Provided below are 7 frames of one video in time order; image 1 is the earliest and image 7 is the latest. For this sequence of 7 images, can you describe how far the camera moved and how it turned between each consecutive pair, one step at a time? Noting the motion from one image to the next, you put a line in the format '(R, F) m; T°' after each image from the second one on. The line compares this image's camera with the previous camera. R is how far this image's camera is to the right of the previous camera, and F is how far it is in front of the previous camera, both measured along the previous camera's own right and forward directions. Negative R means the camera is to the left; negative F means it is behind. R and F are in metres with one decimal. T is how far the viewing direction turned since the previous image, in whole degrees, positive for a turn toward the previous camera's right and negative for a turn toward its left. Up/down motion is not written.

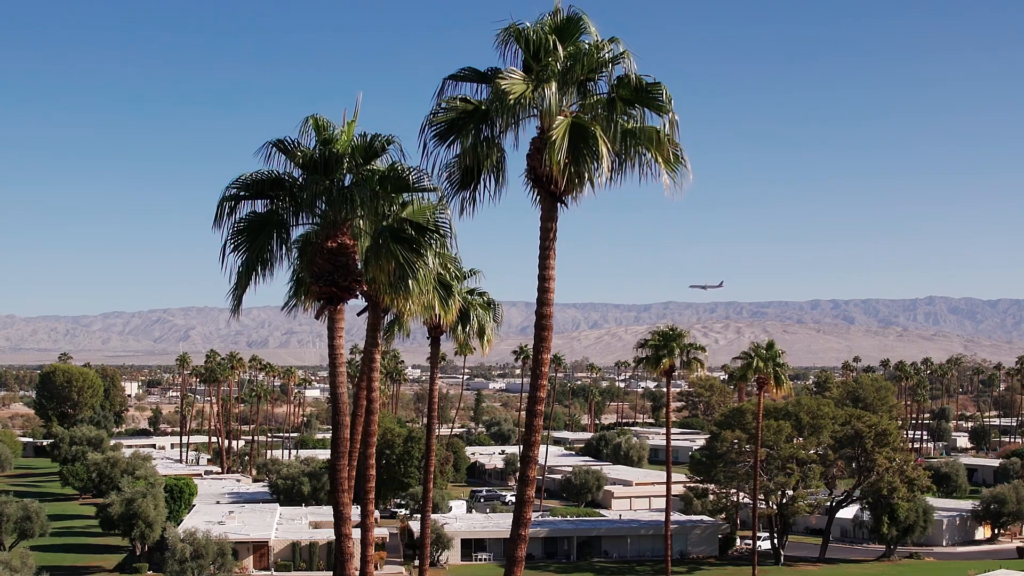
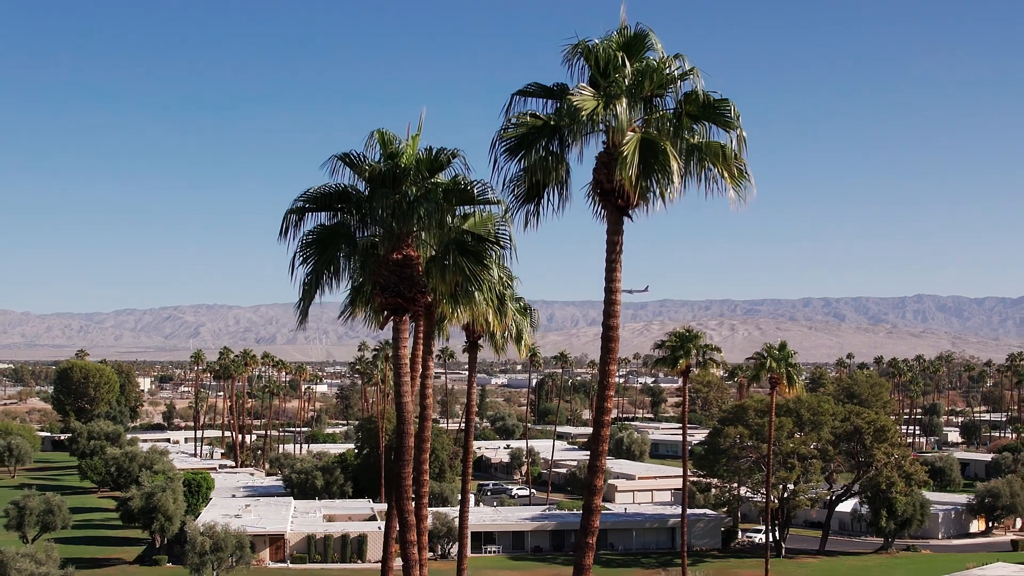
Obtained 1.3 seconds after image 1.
(-0.8, -0.8) m; +1°
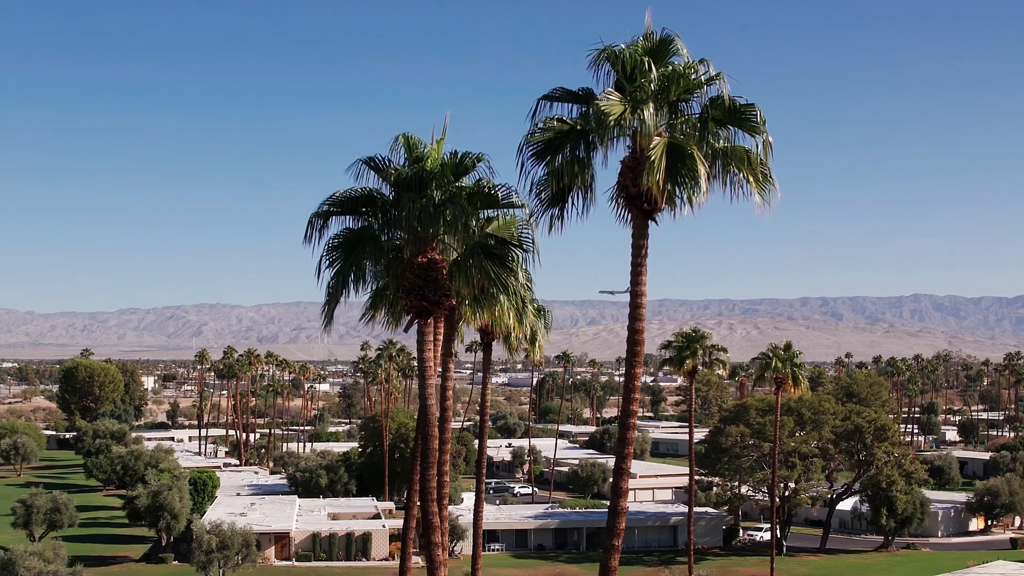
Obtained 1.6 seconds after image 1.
(-0.3, -0.2) m; 0°
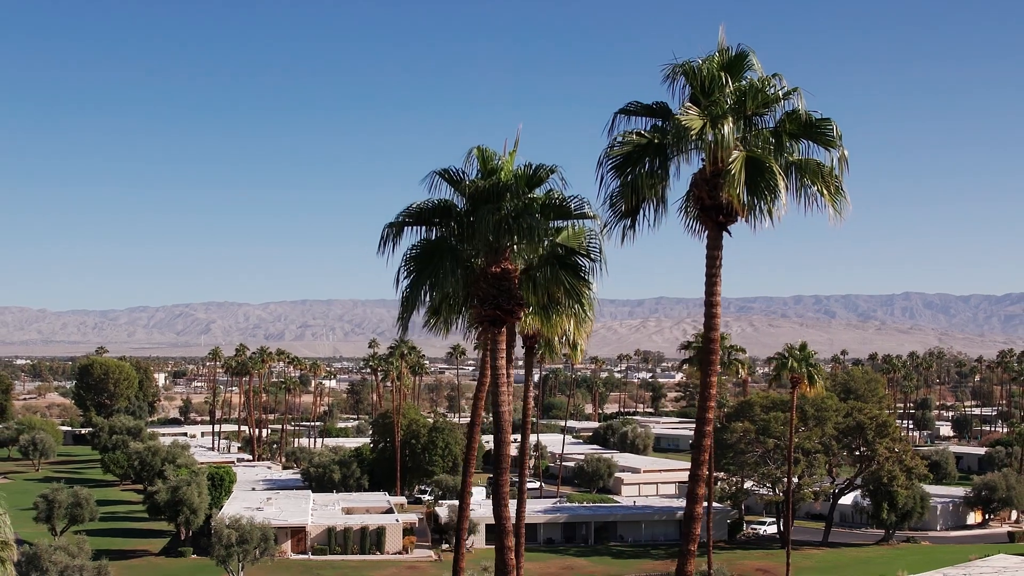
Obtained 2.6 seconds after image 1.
(-1.0, -0.6) m; +1°
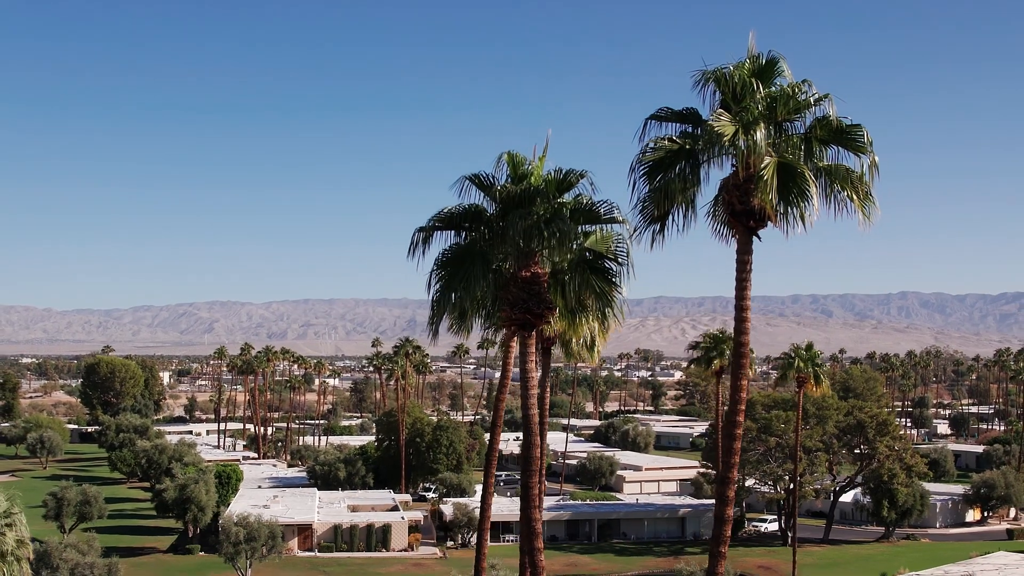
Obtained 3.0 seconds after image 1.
(-0.4, -0.3) m; 0°
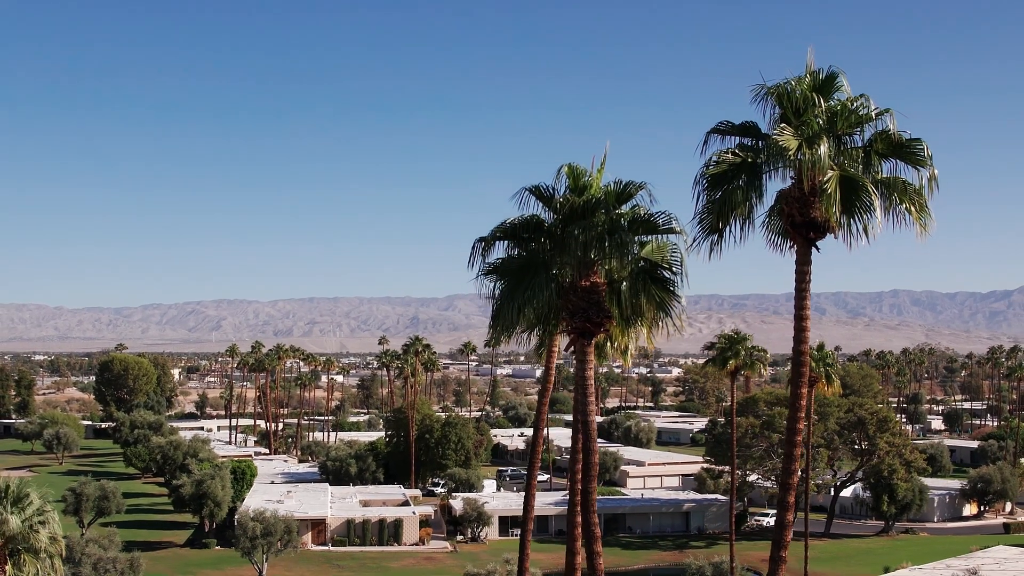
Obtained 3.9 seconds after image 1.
(-0.9, -0.6) m; +1°
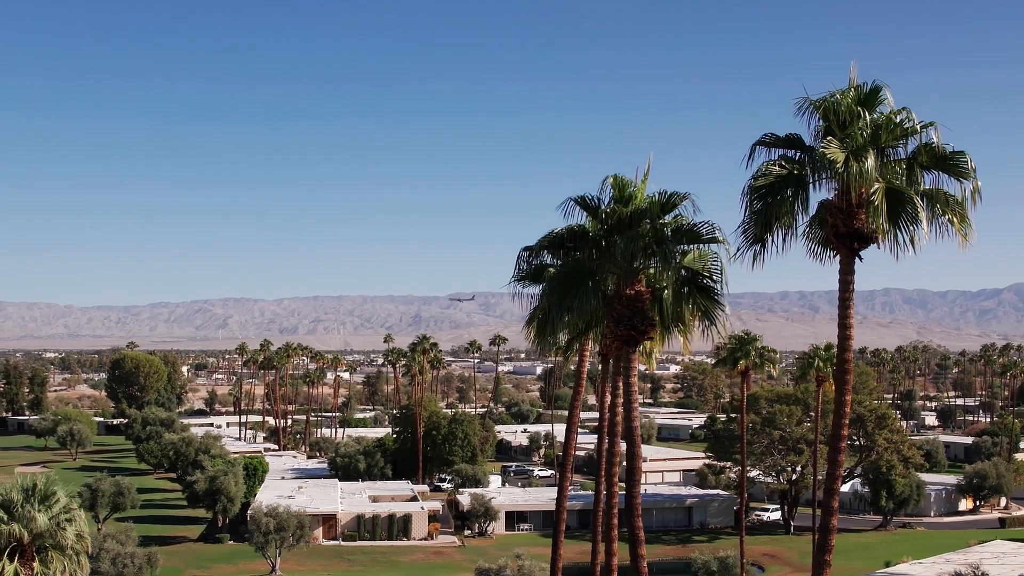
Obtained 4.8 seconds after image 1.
(-0.7, -0.6) m; +1°
